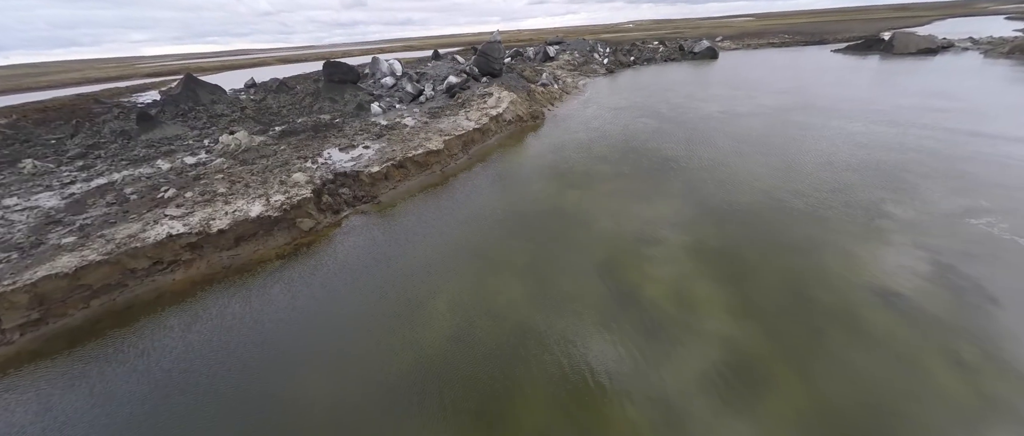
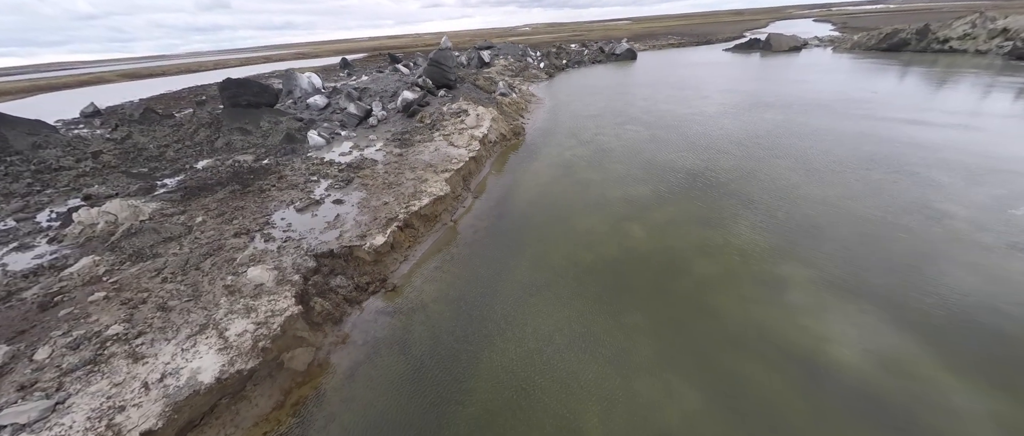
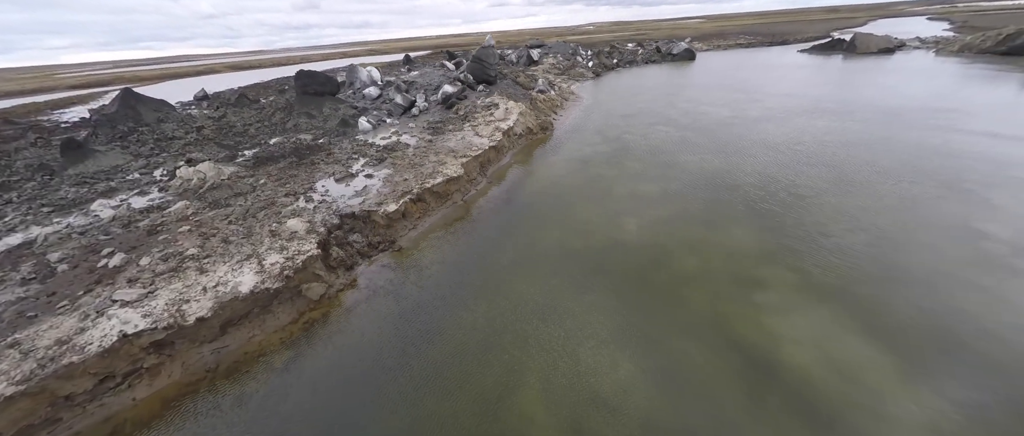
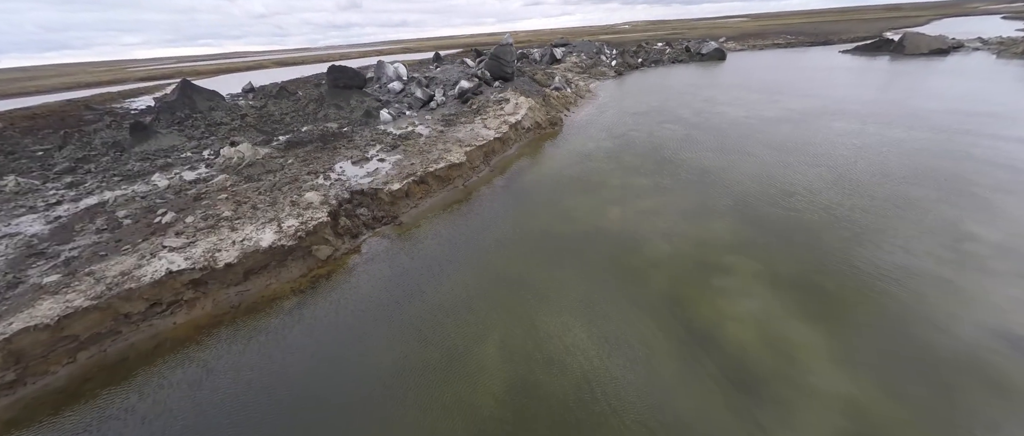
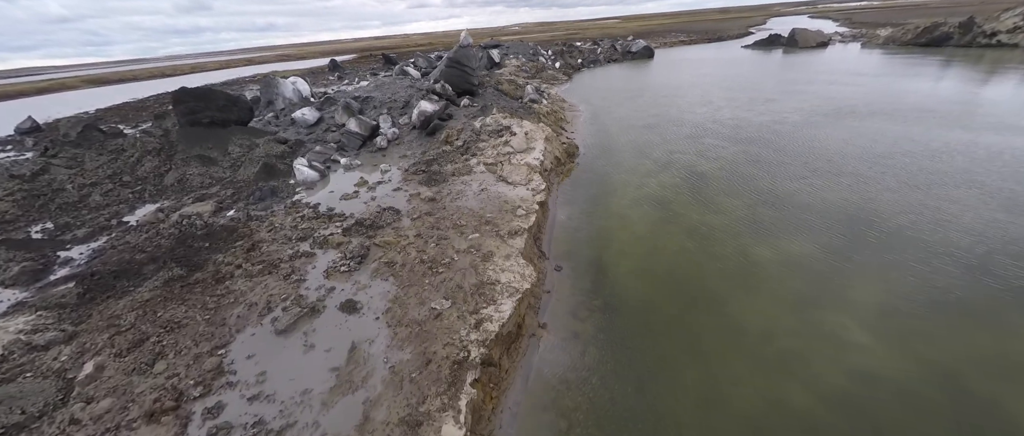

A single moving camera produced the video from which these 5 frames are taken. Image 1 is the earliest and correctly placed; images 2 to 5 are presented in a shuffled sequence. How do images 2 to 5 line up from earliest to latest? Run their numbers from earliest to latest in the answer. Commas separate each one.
4, 3, 2, 5
